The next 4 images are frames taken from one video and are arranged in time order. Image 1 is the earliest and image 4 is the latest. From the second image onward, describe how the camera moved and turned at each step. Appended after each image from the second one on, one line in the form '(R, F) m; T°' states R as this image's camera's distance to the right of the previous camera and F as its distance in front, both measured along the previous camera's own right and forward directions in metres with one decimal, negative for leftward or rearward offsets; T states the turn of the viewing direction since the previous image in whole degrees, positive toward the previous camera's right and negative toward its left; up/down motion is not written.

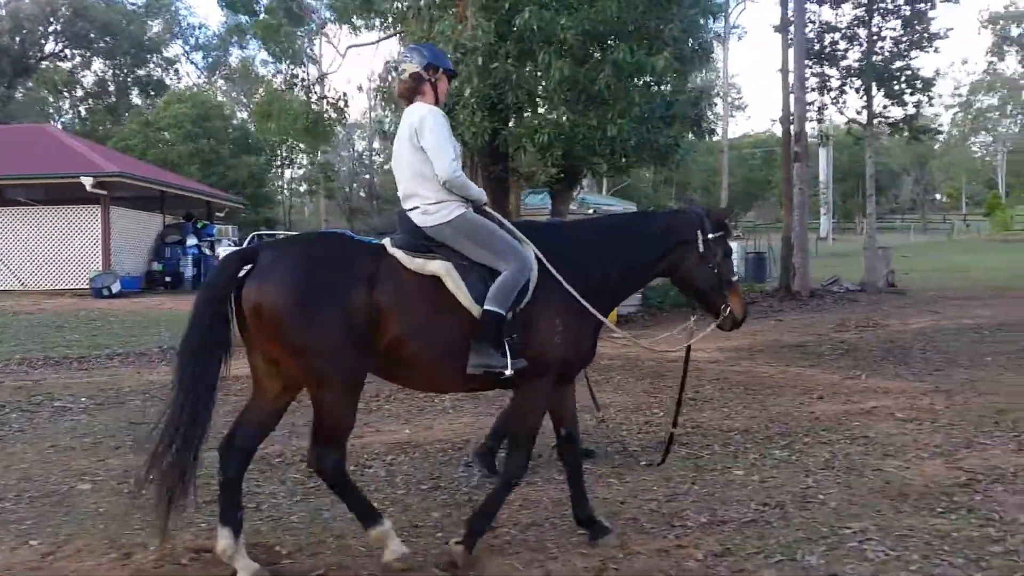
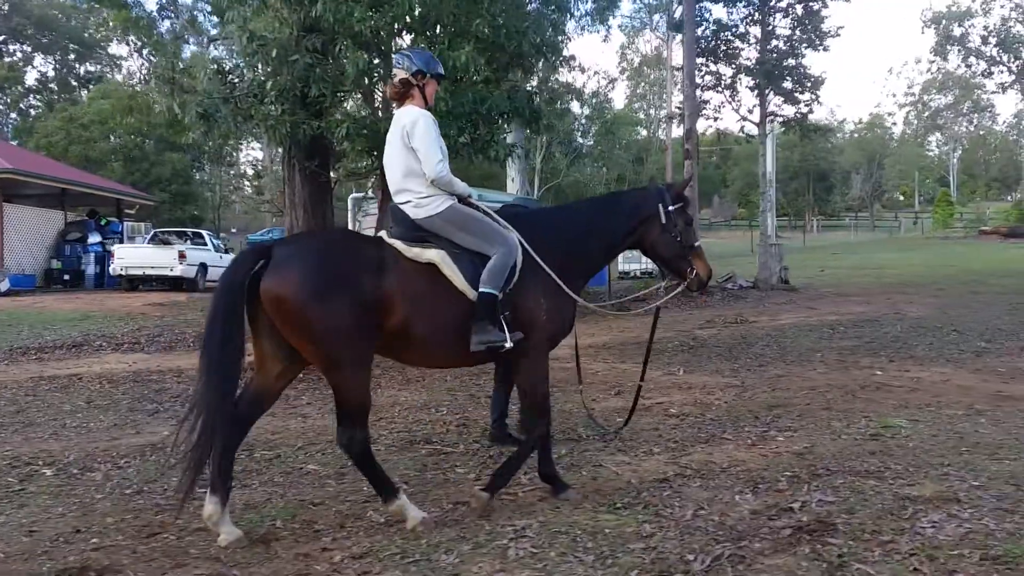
(+1.4, +0.1) m; +2°
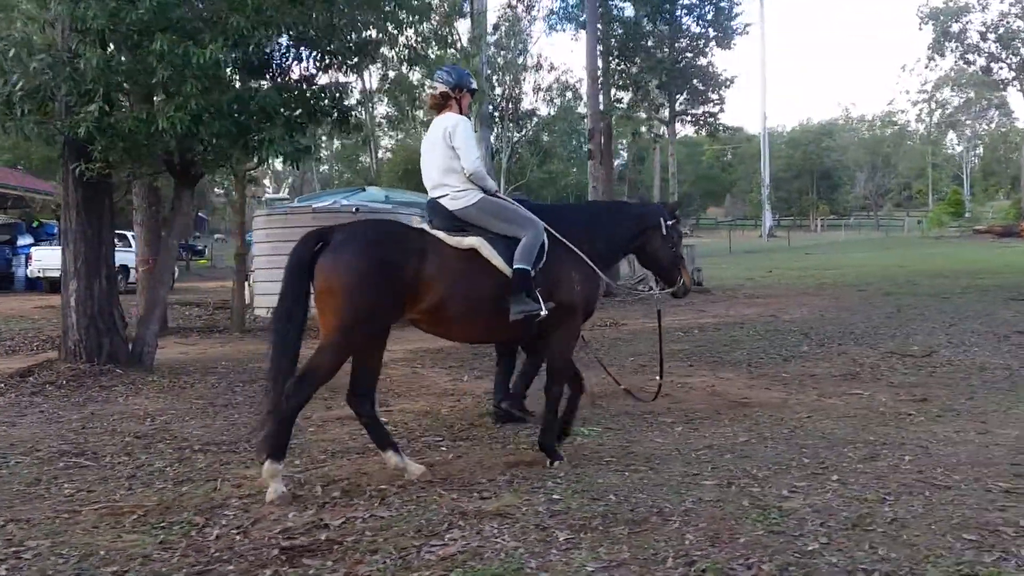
(+2.2, +0.2) m; -1°
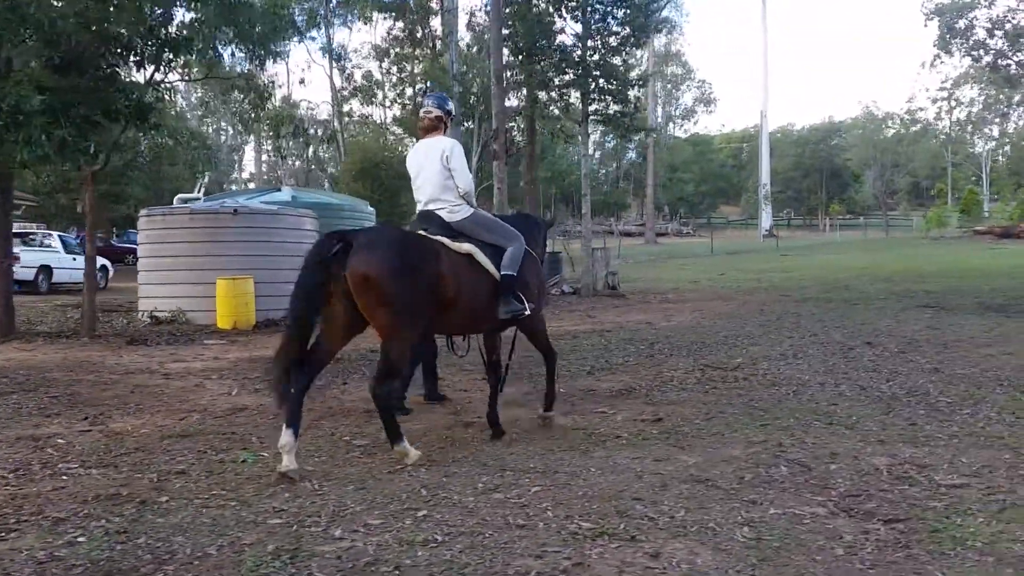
(+2.1, +0.4) m; -2°
